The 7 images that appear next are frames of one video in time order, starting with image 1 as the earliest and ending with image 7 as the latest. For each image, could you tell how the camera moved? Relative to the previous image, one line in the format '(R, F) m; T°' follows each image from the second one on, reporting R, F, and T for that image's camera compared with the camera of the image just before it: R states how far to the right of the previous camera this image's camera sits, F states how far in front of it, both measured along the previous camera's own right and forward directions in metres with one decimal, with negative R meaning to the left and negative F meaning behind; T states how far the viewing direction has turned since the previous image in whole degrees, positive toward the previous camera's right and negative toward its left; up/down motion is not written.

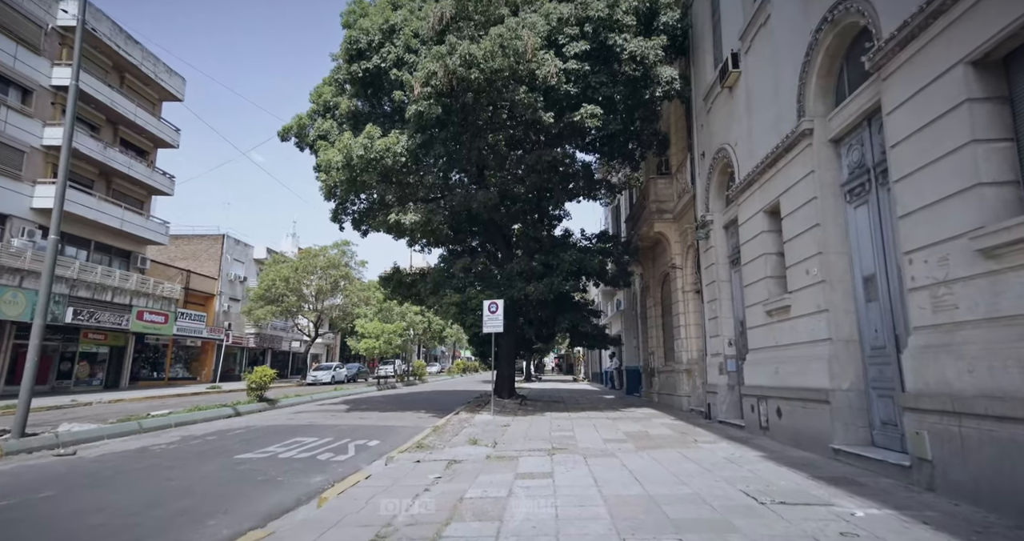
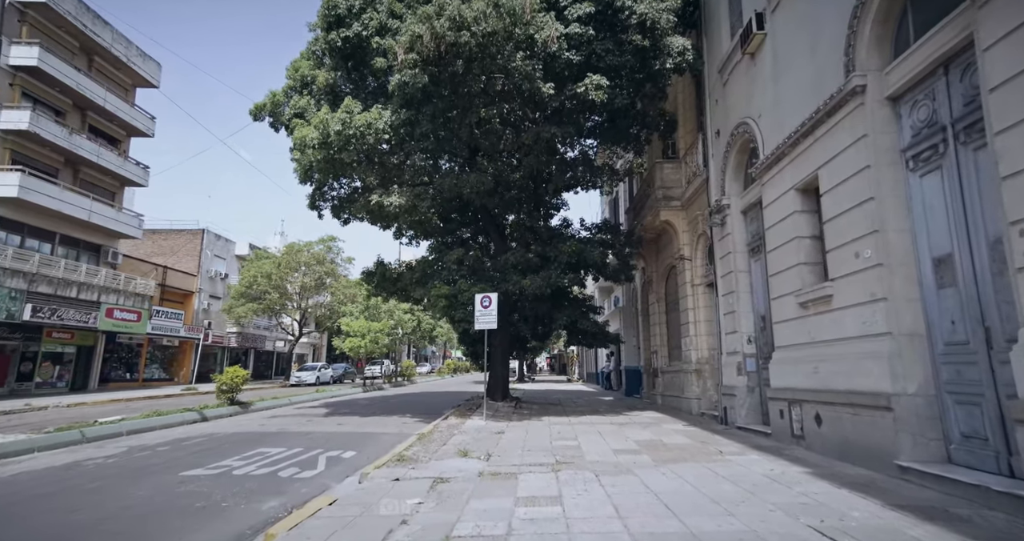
(-0.1, +1.2) m; +1°
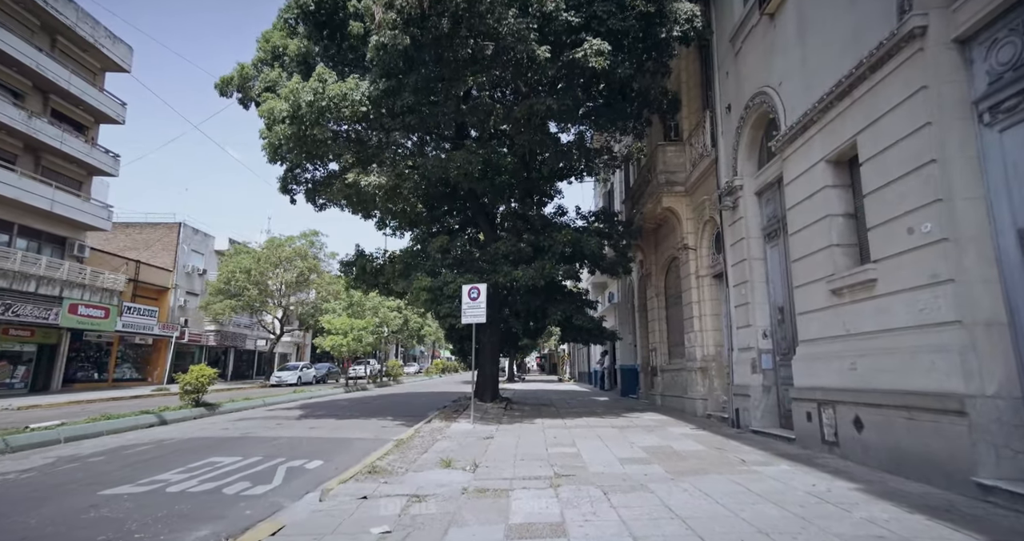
(0.0, +1.1) m; +1°
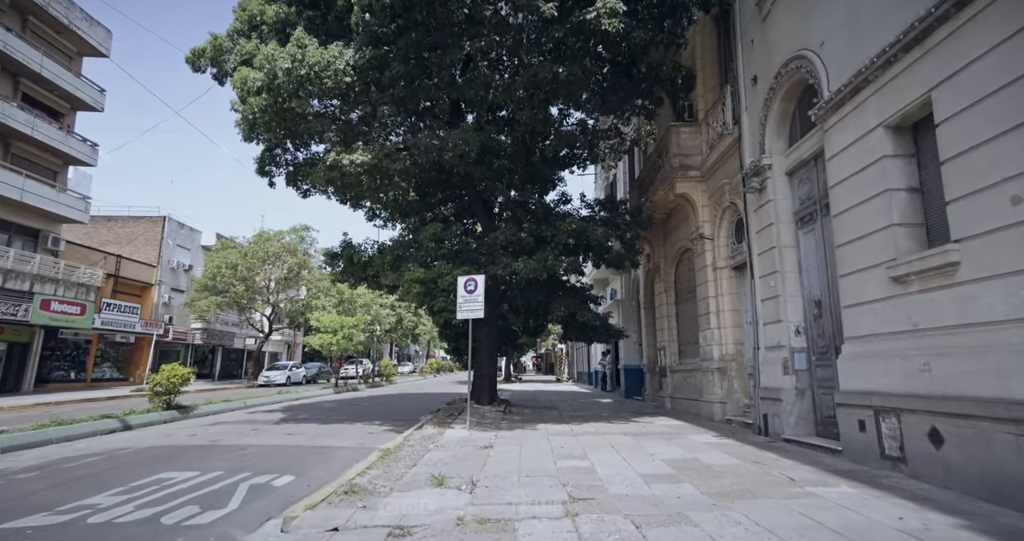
(-0.1, +1.1) m; 0°
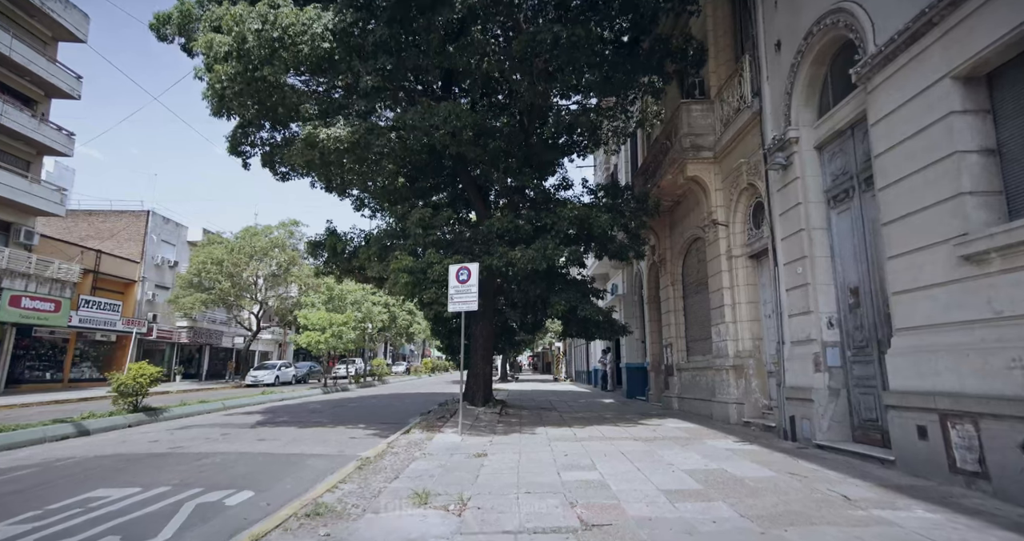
(0.0, +1.0) m; 0°
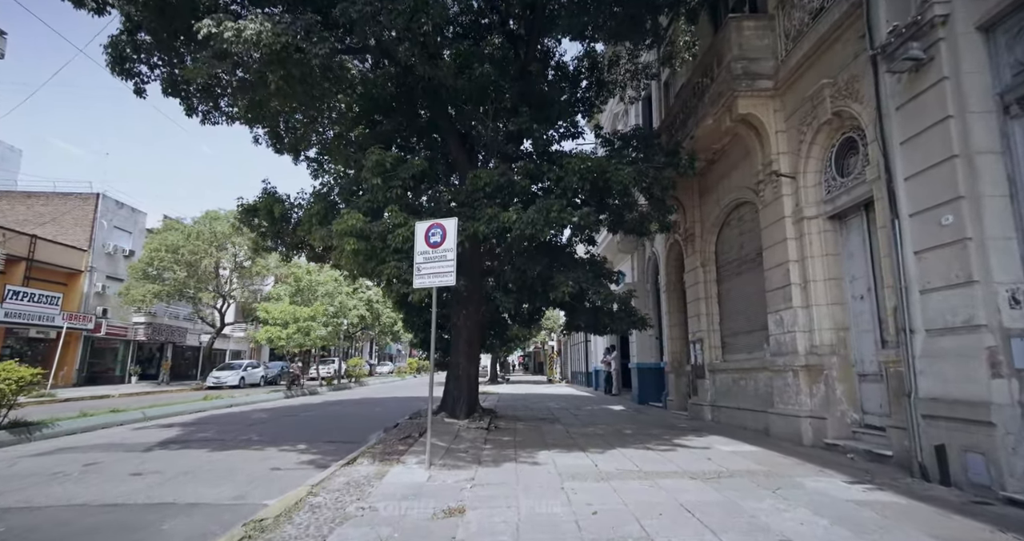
(0.0, +2.9) m; +1°
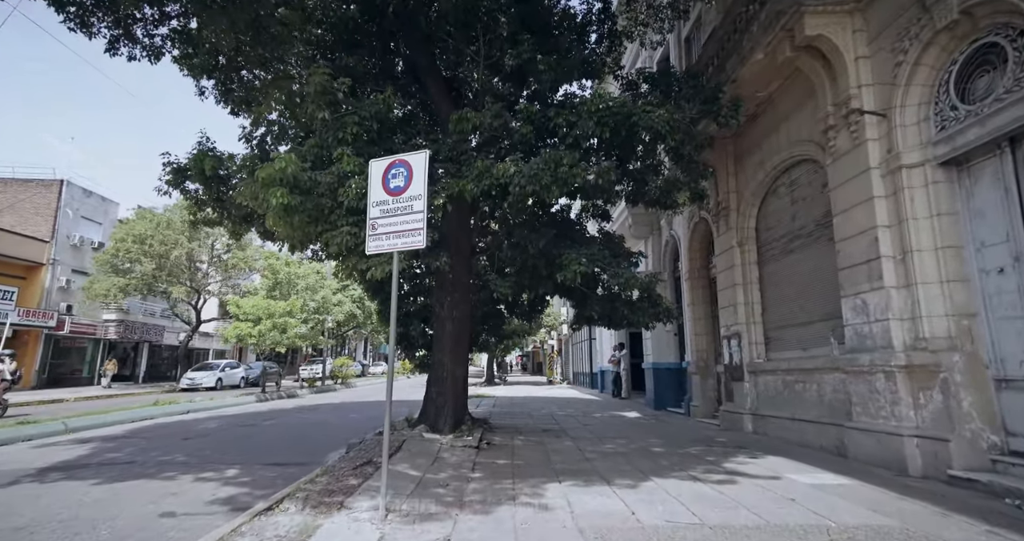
(0.0, +2.1) m; 0°
